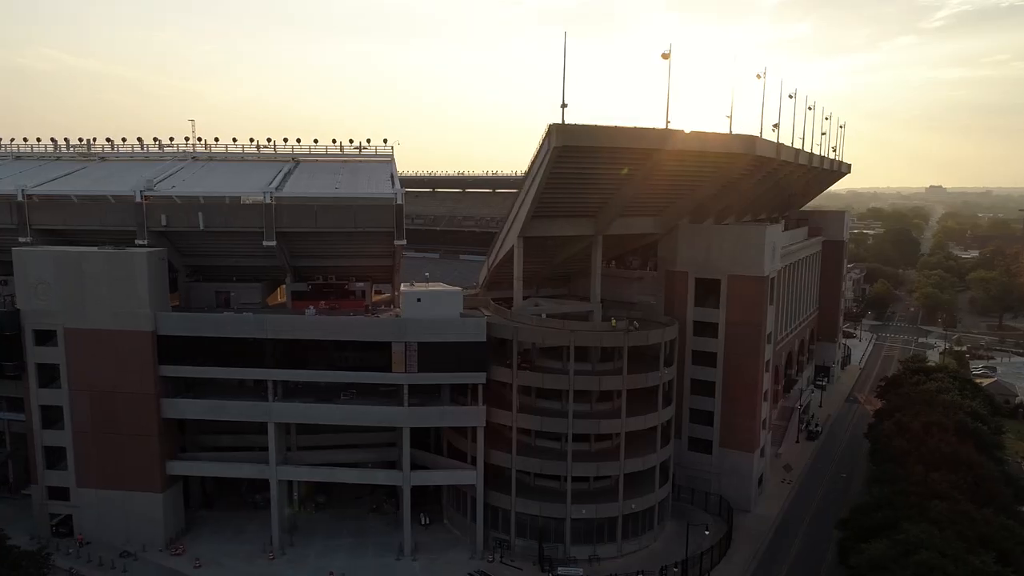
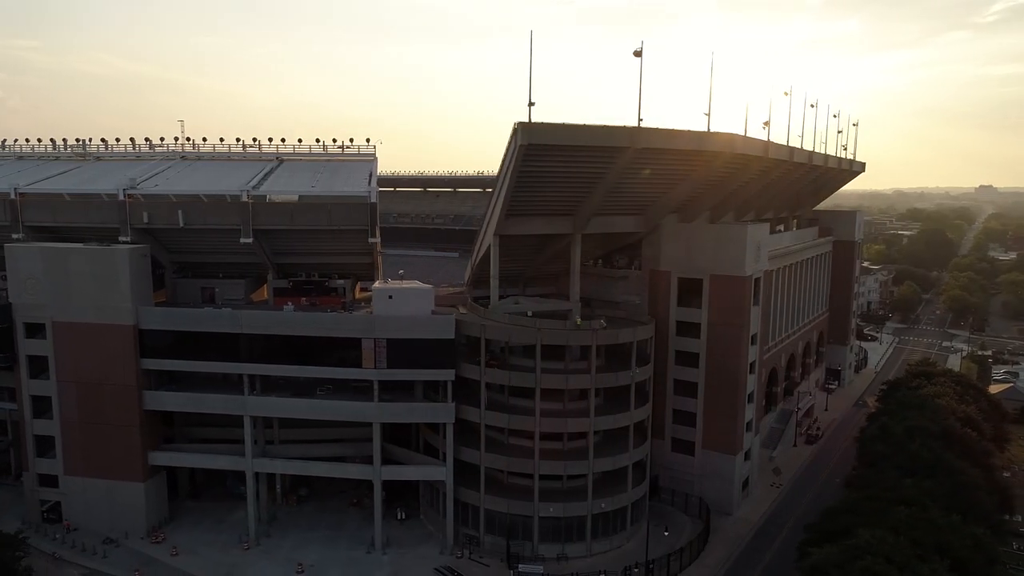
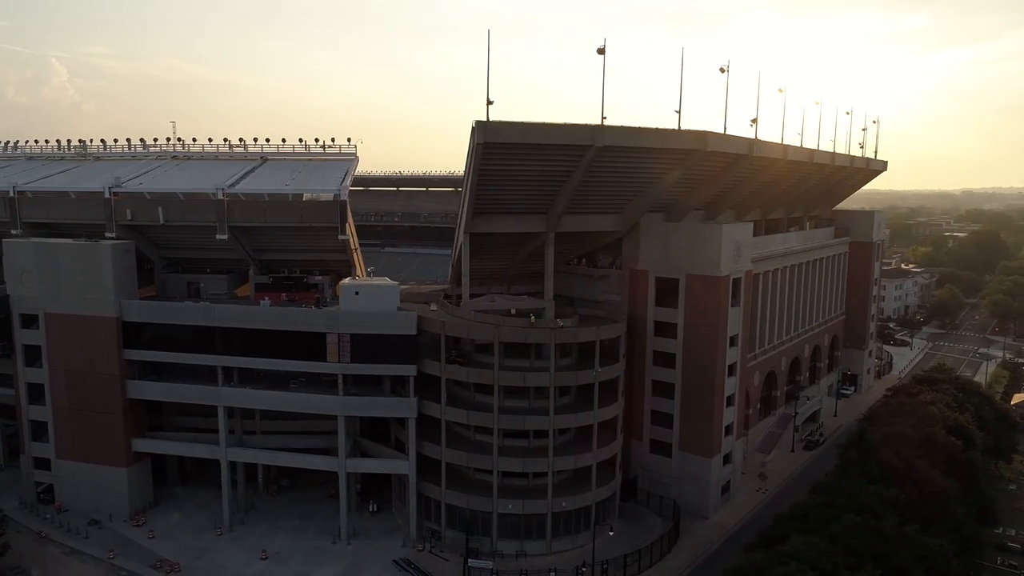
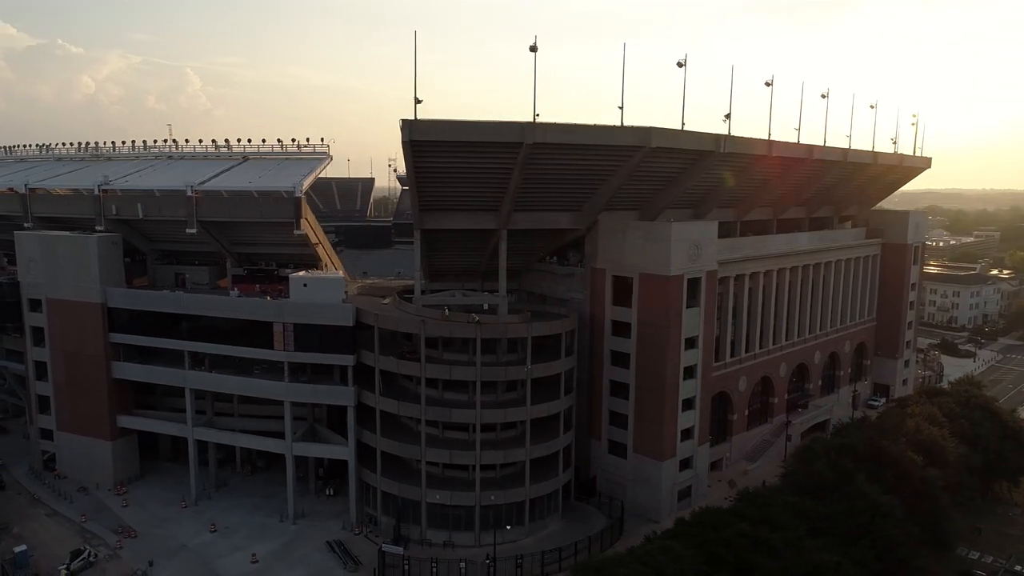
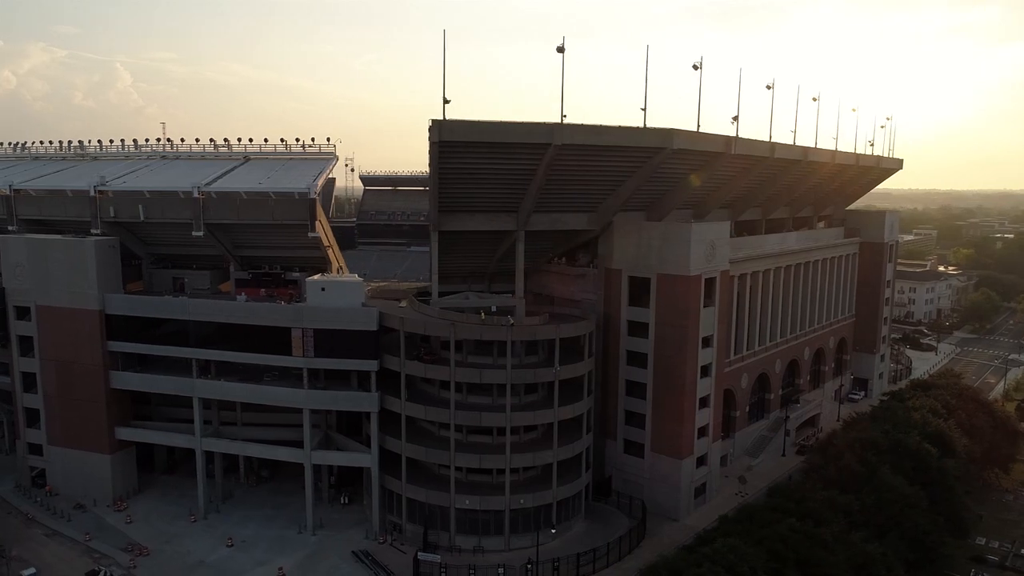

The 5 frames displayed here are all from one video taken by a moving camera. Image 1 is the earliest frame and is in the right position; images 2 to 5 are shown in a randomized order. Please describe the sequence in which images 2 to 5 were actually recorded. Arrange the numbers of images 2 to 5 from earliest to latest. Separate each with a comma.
2, 3, 5, 4
